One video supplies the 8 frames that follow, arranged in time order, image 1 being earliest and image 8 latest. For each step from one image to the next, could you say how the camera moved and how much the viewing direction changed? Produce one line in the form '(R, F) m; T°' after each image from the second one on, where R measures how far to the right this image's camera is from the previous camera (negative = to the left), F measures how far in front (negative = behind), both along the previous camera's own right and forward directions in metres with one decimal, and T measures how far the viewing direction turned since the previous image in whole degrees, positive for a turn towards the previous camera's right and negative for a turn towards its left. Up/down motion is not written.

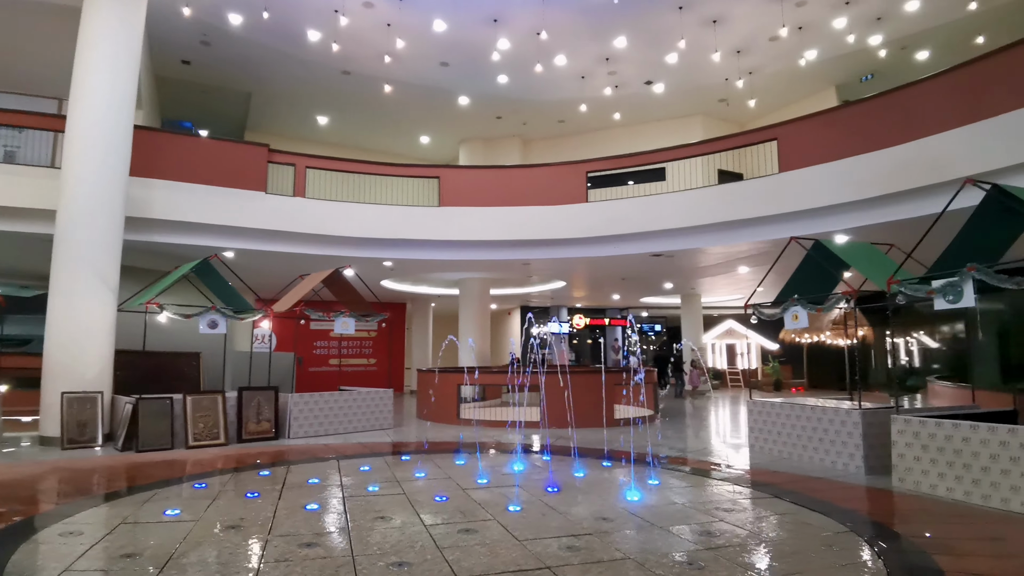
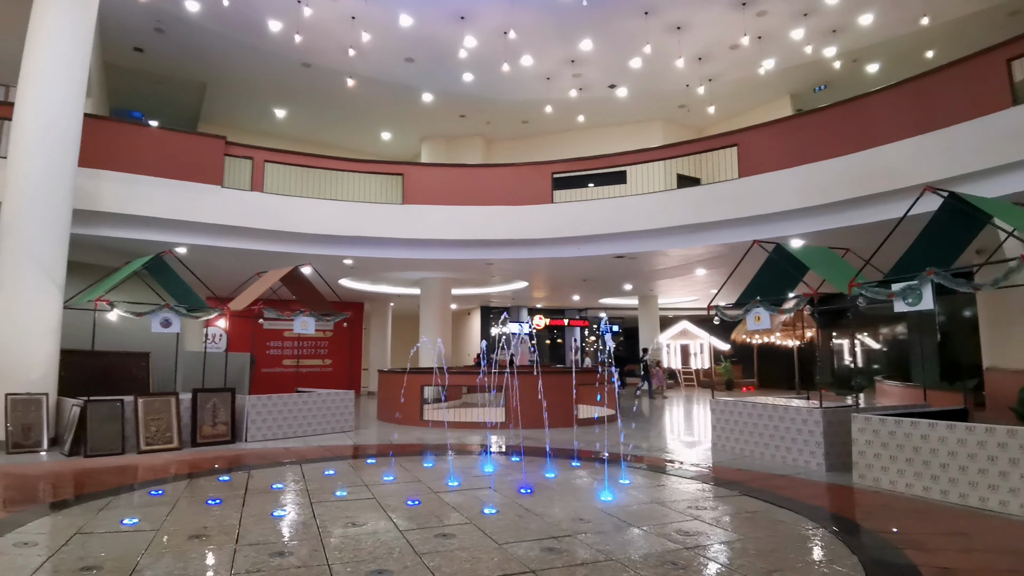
(-0.2, +0.1) m; +4°
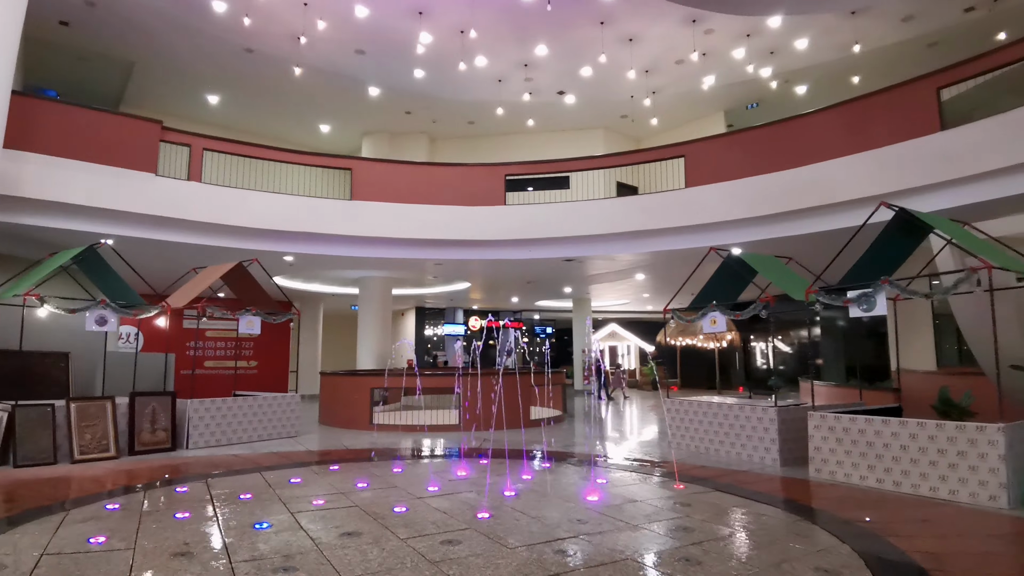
(-0.6, +0.1) m; +8°
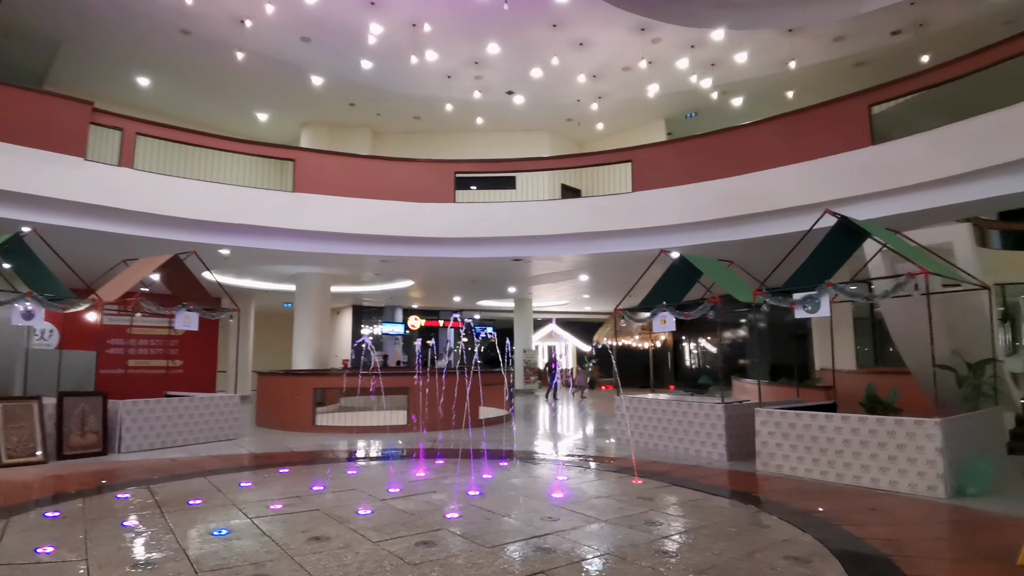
(-0.3, +0.1) m; +7°
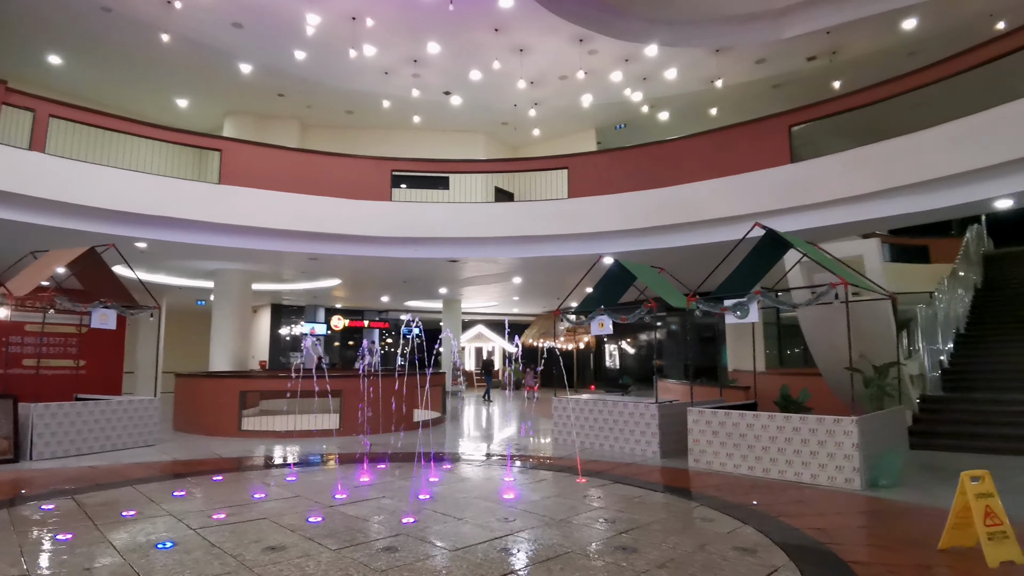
(-0.3, 0.0) m; +8°
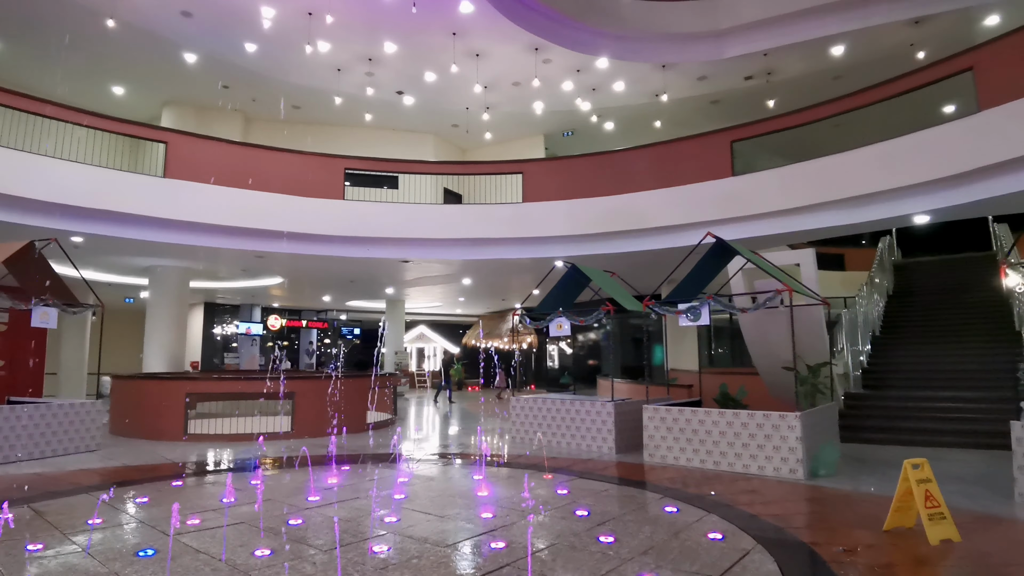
(-0.4, -0.2) m; +6°
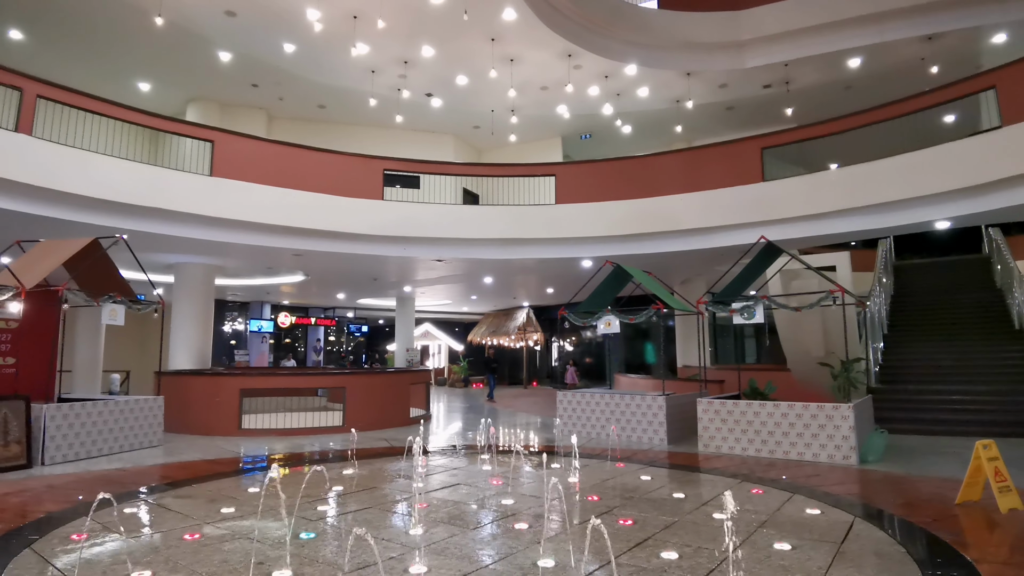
(-1.1, -0.3) m; +2°
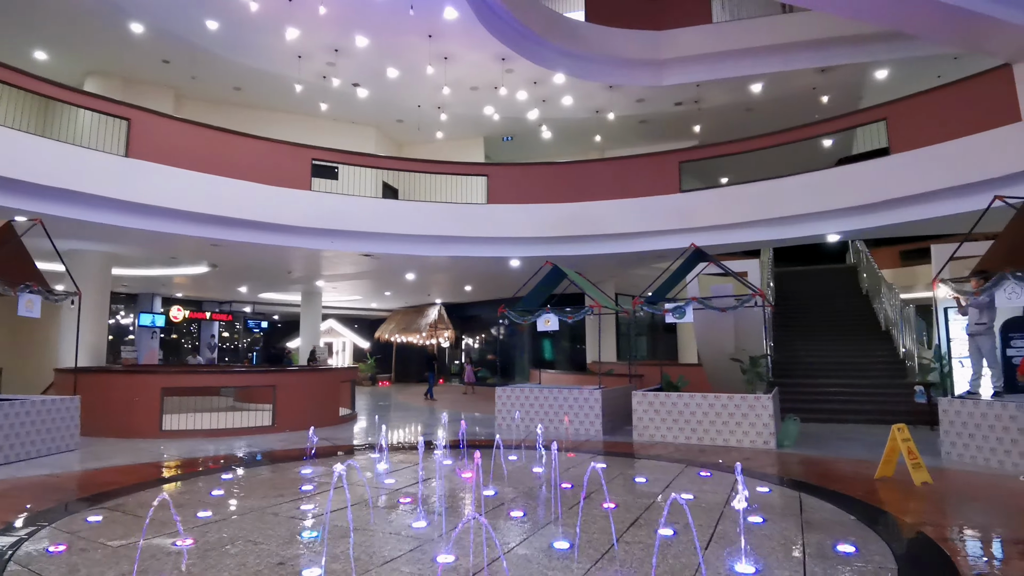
(-0.8, -0.1) m; +11°
